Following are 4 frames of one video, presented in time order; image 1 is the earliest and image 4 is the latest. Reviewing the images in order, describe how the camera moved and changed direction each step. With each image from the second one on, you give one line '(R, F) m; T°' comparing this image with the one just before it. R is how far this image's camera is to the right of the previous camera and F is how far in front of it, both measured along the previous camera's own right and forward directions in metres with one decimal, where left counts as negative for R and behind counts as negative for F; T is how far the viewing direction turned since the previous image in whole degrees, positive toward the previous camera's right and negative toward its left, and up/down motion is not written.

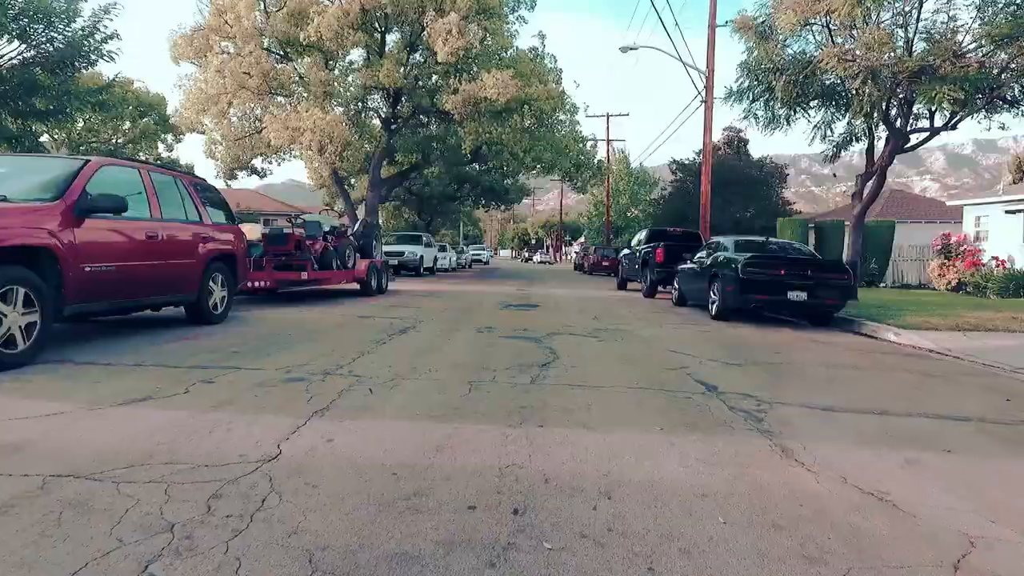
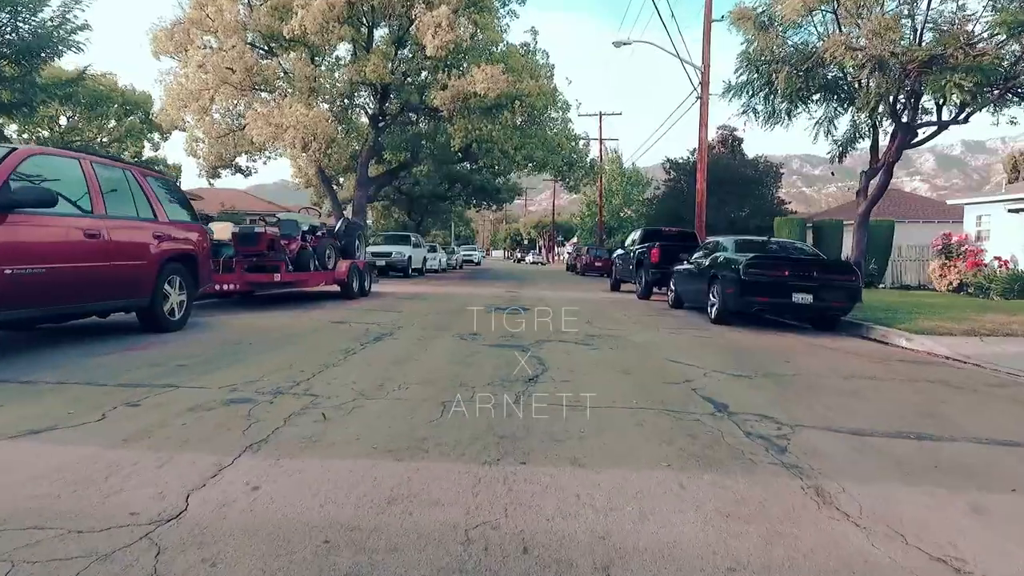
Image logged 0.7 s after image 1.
(+0.1, +0.9) m; +1°
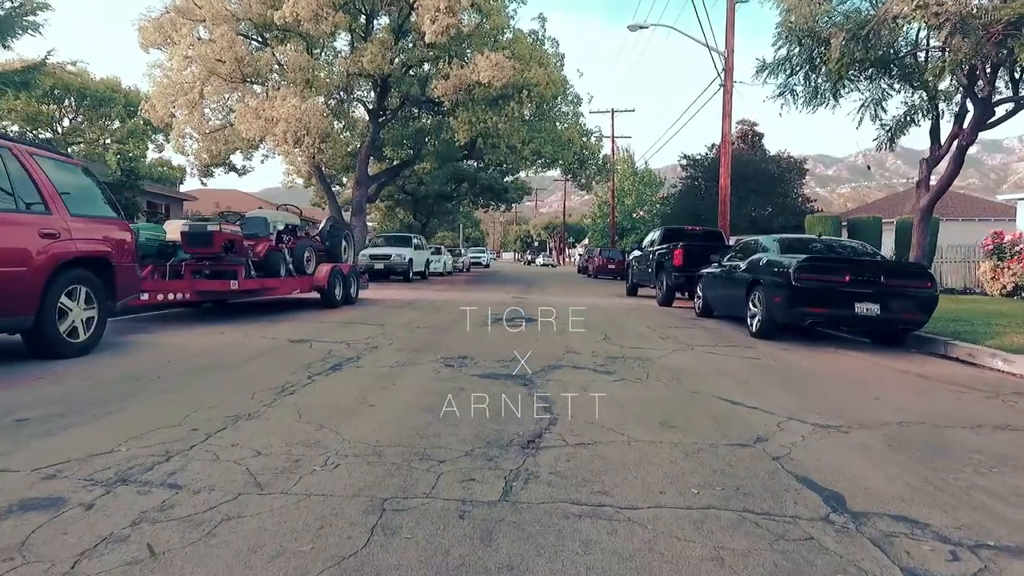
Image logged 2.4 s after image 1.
(+0.2, +2.3) m; -1°
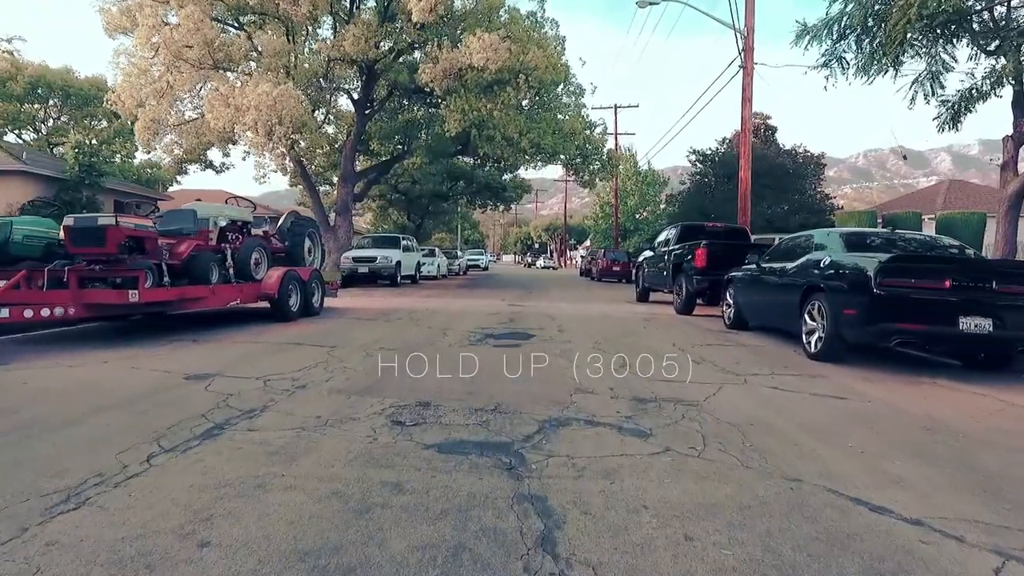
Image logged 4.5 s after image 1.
(+0.2, +2.8) m; 0°
